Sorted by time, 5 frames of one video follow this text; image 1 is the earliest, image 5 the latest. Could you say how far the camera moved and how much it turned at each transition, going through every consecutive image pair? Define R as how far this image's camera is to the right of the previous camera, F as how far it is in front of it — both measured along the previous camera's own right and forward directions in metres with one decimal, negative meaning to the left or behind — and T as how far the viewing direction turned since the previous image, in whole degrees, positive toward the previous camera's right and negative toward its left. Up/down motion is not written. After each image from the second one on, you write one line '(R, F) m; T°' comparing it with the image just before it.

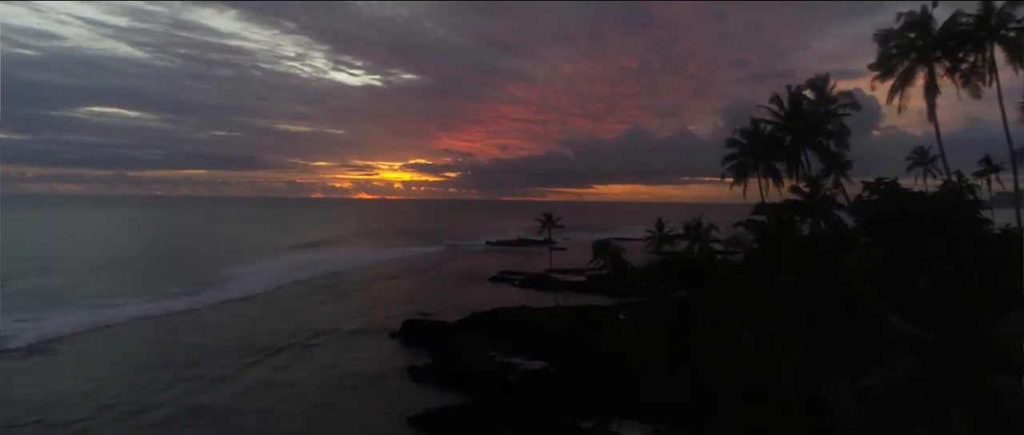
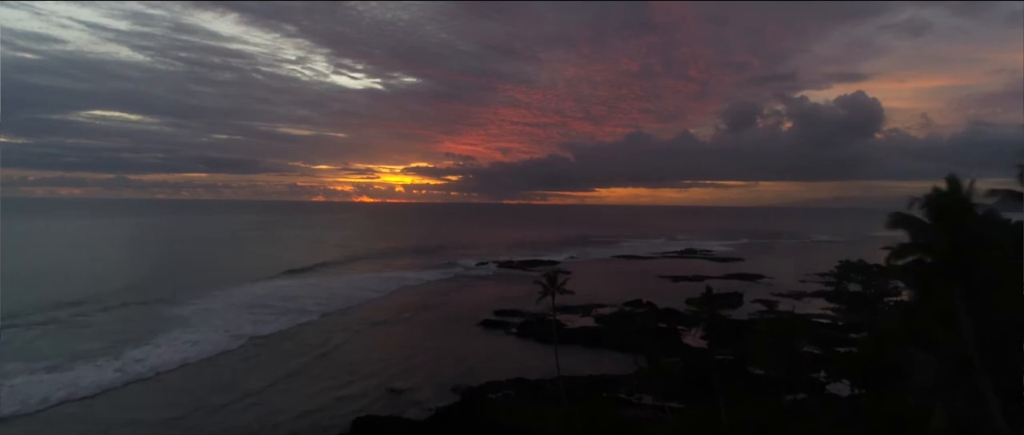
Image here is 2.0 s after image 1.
(-0.4, +1.6) m; 0°
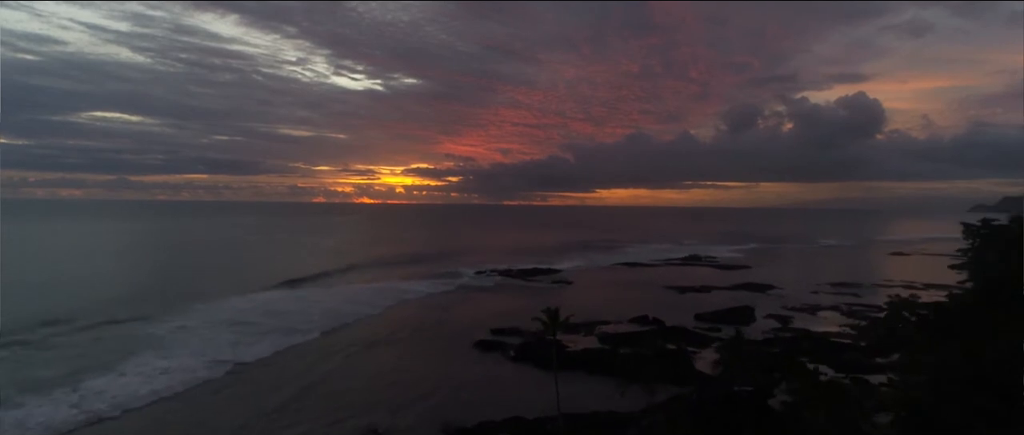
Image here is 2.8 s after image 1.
(0.0, +1.3) m; 0°
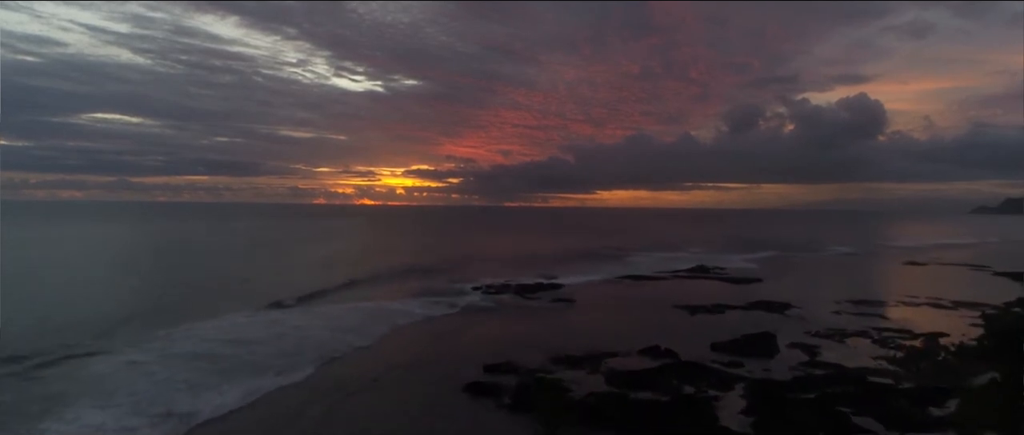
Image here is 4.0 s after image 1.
(+0.1, +2.4) m; 0°
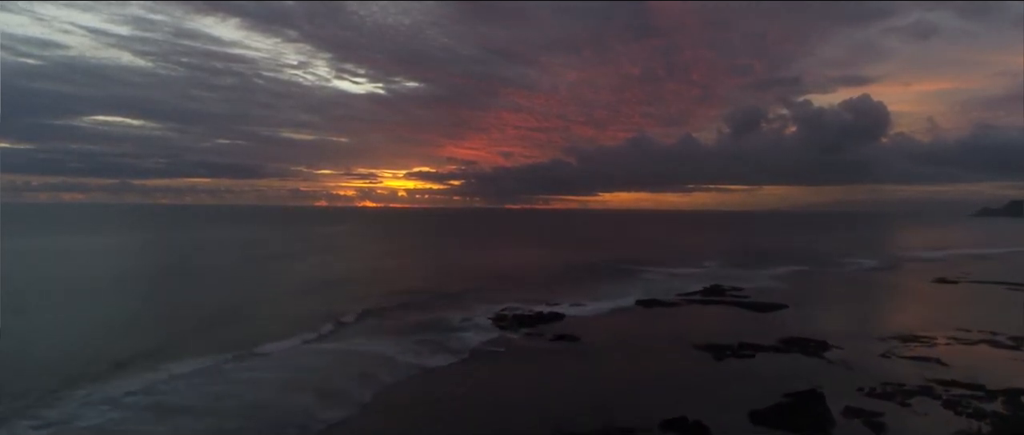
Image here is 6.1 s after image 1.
(+0.2, +4.1) m; 0°
